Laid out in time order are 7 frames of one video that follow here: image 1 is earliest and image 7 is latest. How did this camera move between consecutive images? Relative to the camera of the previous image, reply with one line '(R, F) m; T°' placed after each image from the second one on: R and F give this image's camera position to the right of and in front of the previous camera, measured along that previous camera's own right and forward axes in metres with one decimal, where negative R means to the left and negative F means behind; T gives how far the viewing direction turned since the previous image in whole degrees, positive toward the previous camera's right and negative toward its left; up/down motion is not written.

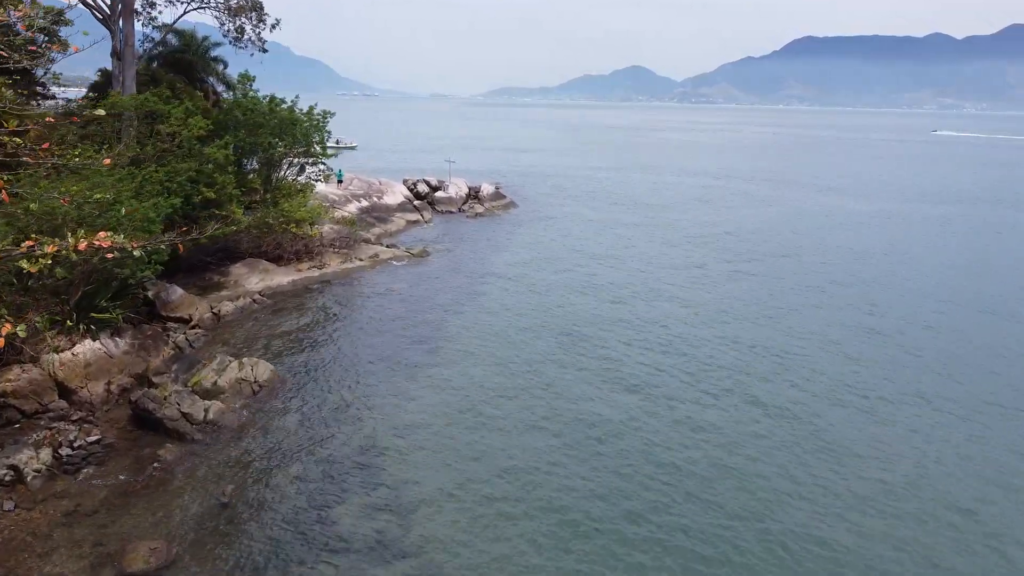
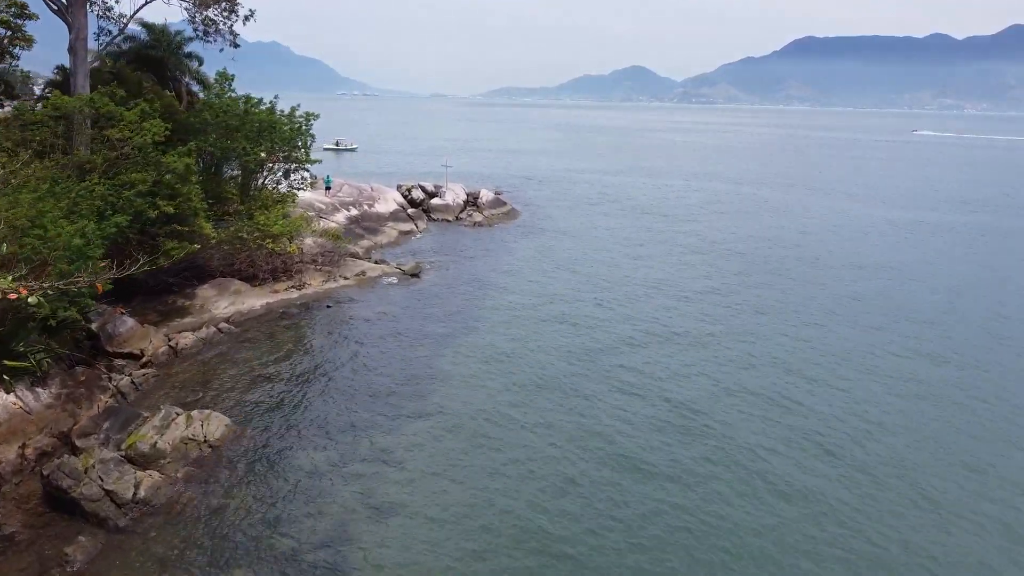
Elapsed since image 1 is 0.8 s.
(-0.1, +4.0) m; 0°
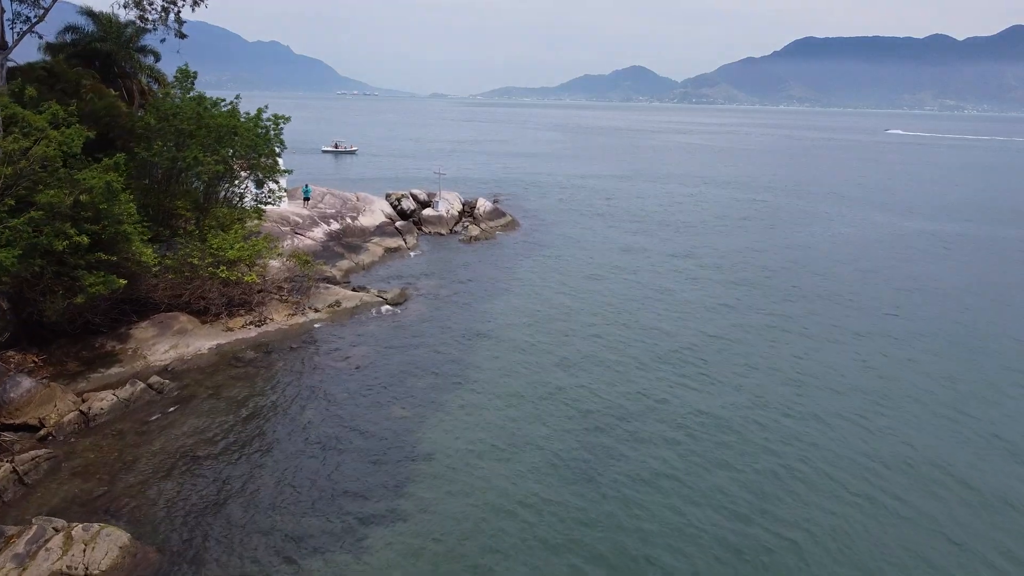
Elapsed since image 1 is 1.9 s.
(0.0, +5.4) m; 0°
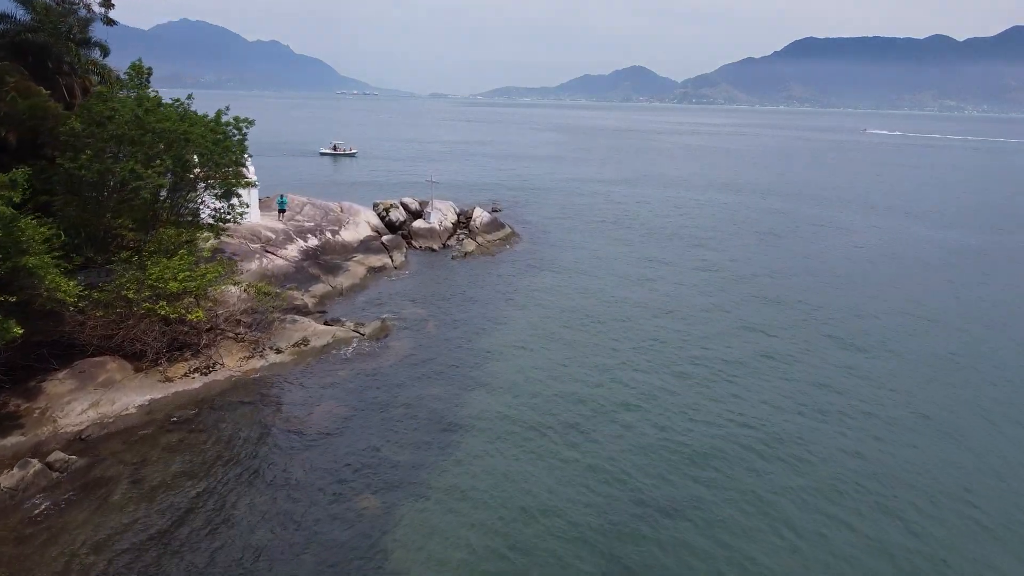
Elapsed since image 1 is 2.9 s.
(0.0, +5.0) m; 0°
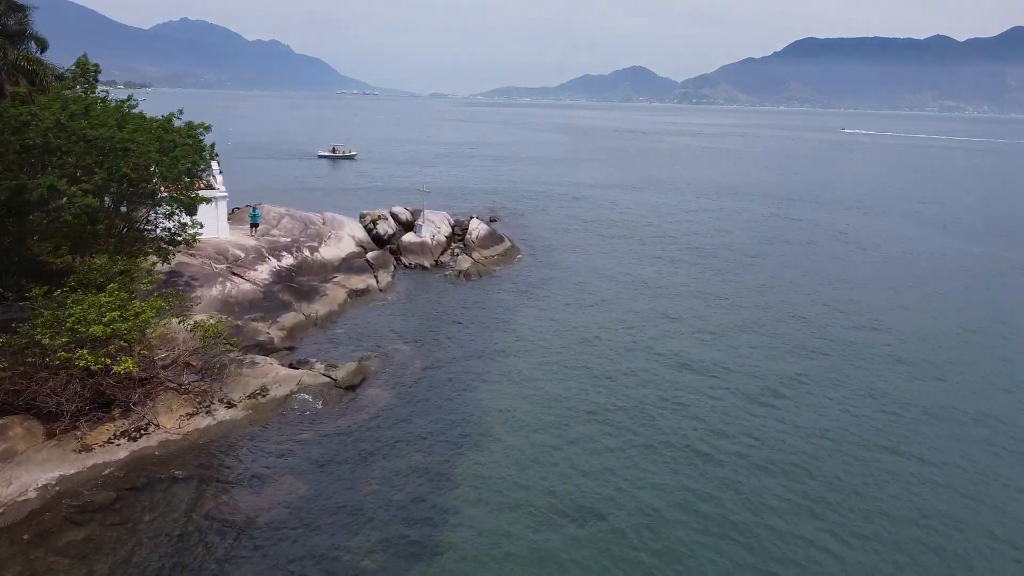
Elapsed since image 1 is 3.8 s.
(0.0, +4.5) m; 0°
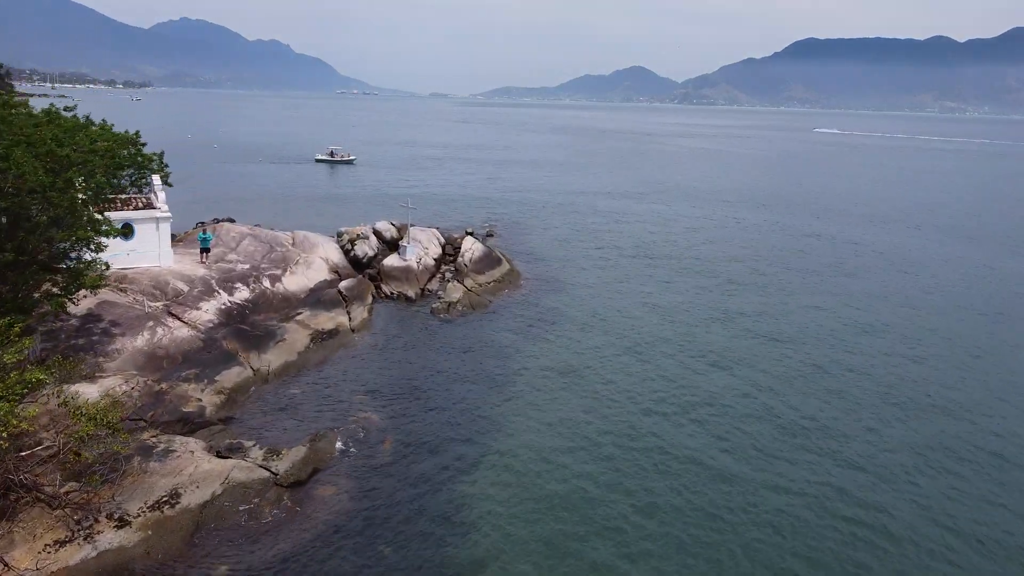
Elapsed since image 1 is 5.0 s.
(0.0, +5.9) m; 0°
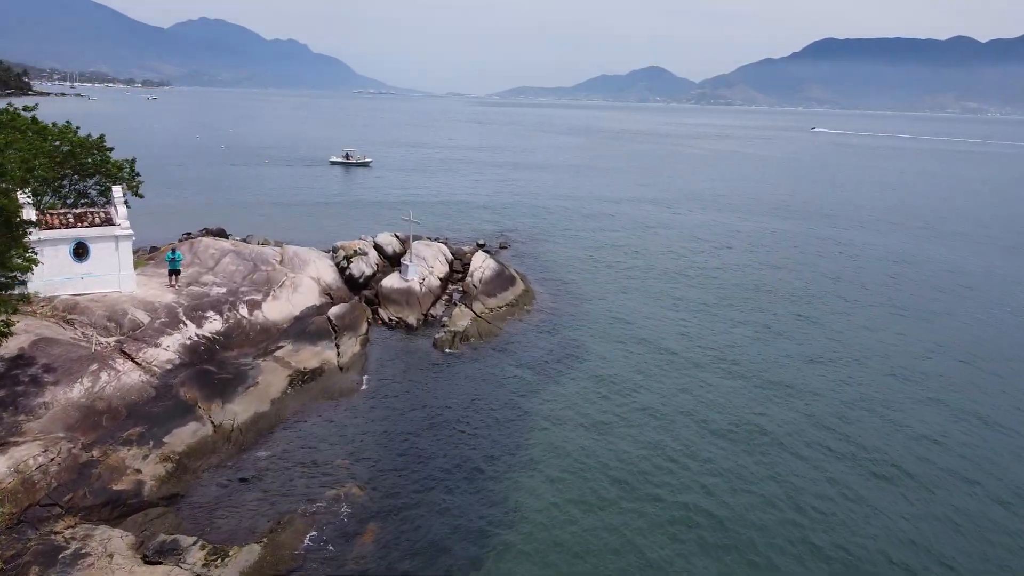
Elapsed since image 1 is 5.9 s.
(0.0, +4.3) m; -1°
